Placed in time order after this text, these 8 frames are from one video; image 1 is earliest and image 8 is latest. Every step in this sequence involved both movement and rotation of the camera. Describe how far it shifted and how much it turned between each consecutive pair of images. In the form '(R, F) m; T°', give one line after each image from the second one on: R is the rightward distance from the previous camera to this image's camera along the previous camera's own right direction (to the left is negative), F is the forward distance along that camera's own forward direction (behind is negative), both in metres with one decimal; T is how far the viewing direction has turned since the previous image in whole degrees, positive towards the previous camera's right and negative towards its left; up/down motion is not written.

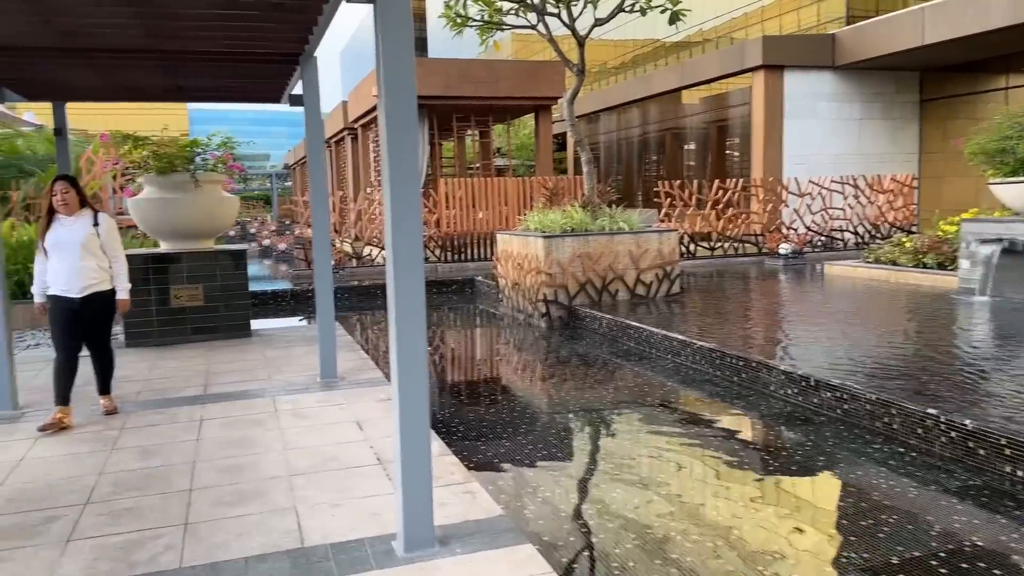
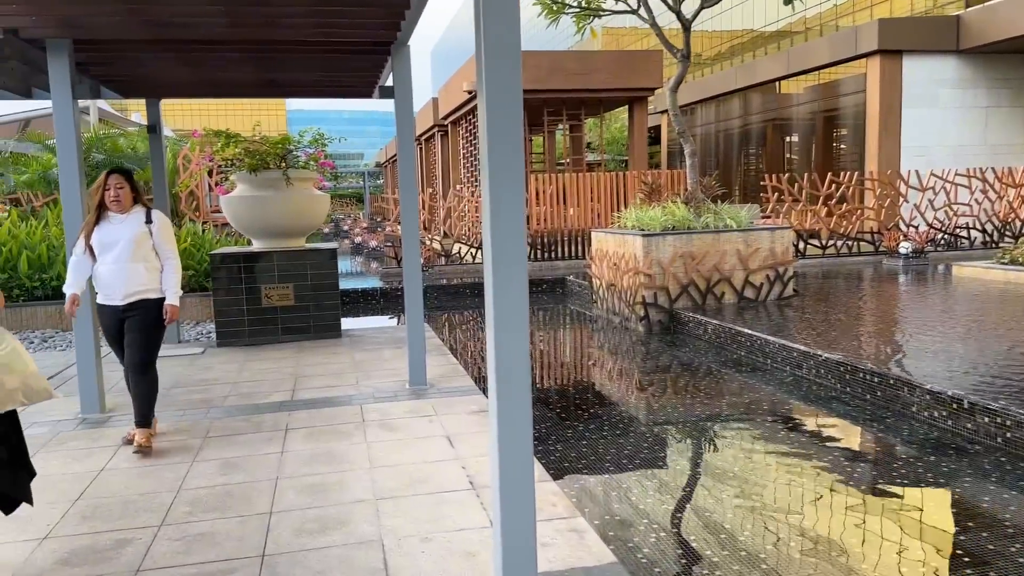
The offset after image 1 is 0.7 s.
(-0.1, +0.3) m; -6°
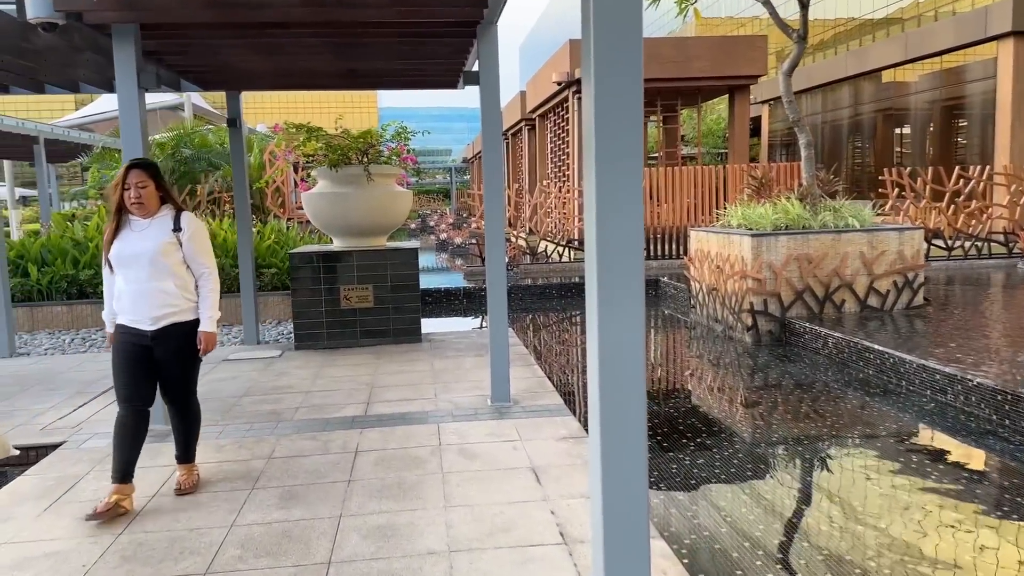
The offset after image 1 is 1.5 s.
(-0.1, +0.4) m; -6°
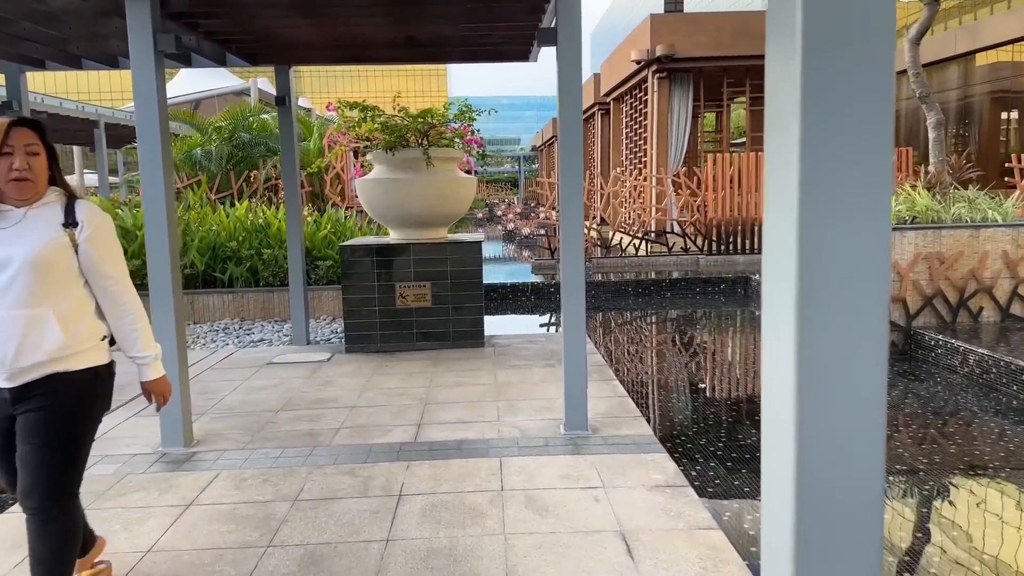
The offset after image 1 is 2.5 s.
(-0.1, +0.6) m; -5°
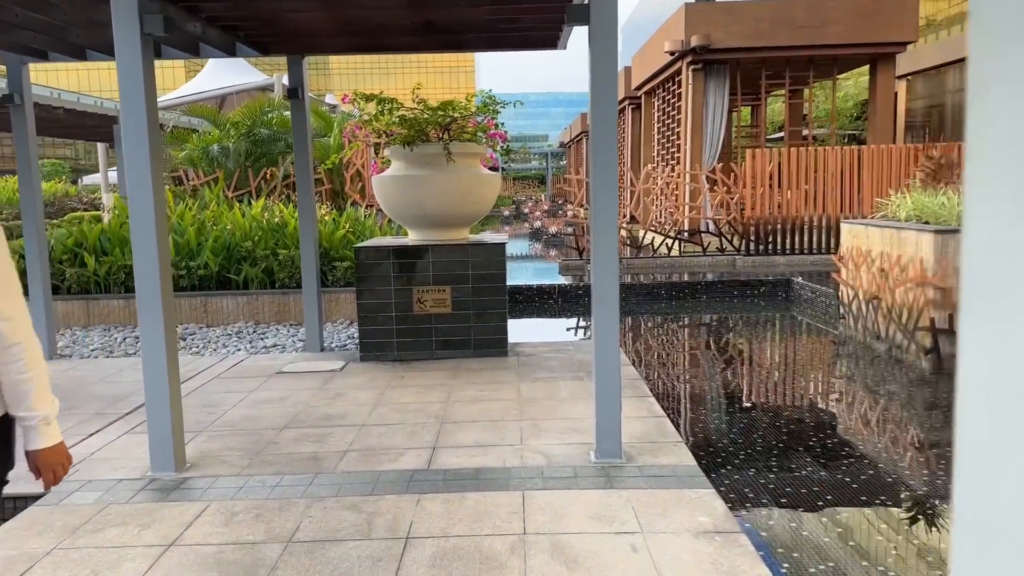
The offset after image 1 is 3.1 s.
(0.0, +0.3) m; -2°
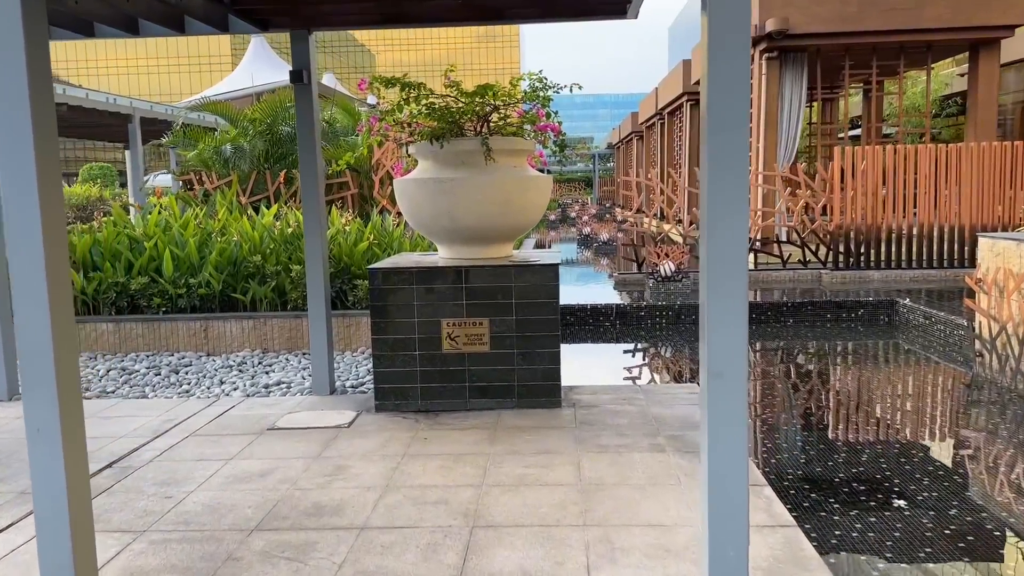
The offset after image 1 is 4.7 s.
(-0.1, +1.0) m; -3°
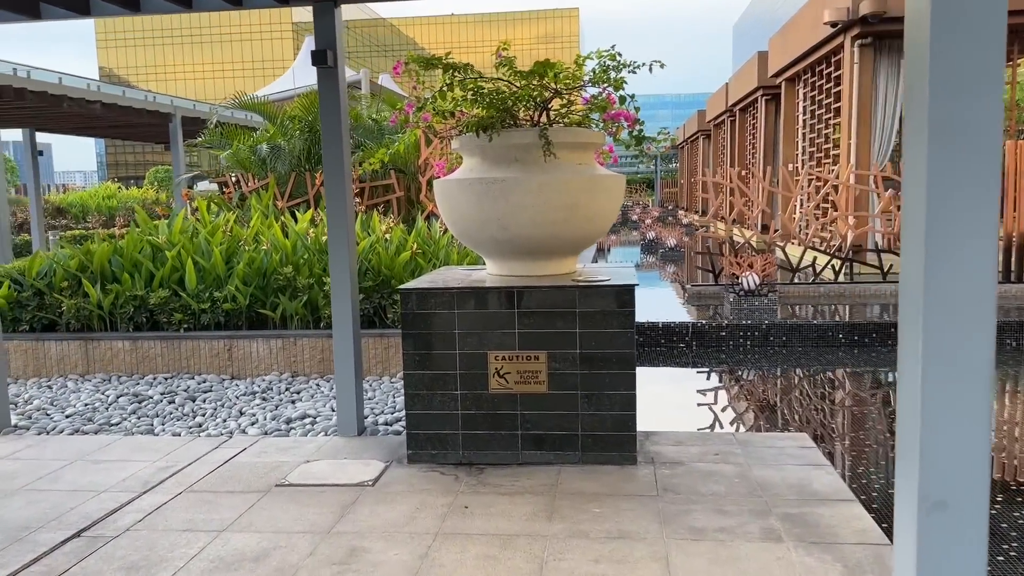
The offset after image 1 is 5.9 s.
(0.0, +0.7) m; -4°
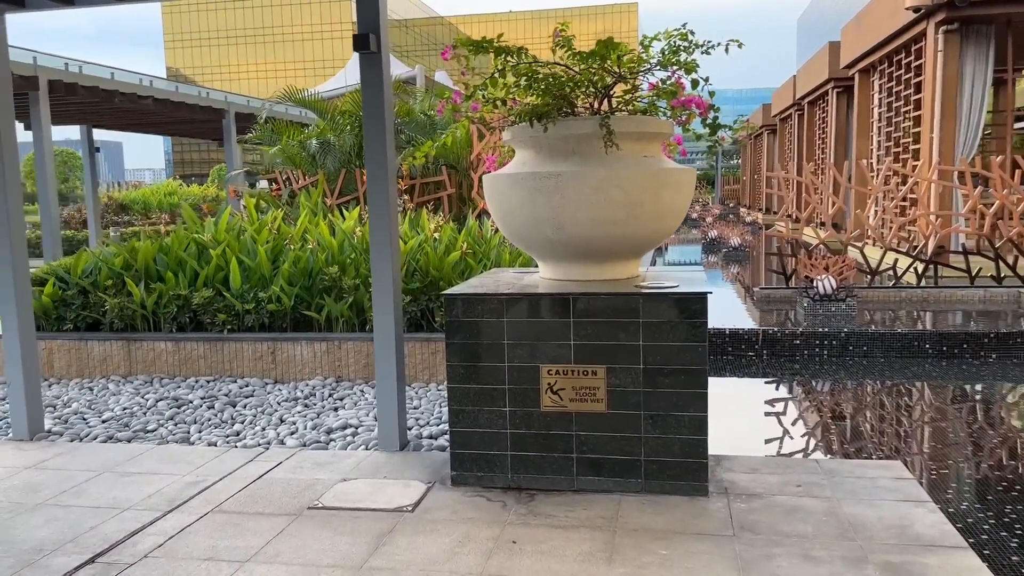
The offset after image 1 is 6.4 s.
(0.0, +0.3) m; -4°
